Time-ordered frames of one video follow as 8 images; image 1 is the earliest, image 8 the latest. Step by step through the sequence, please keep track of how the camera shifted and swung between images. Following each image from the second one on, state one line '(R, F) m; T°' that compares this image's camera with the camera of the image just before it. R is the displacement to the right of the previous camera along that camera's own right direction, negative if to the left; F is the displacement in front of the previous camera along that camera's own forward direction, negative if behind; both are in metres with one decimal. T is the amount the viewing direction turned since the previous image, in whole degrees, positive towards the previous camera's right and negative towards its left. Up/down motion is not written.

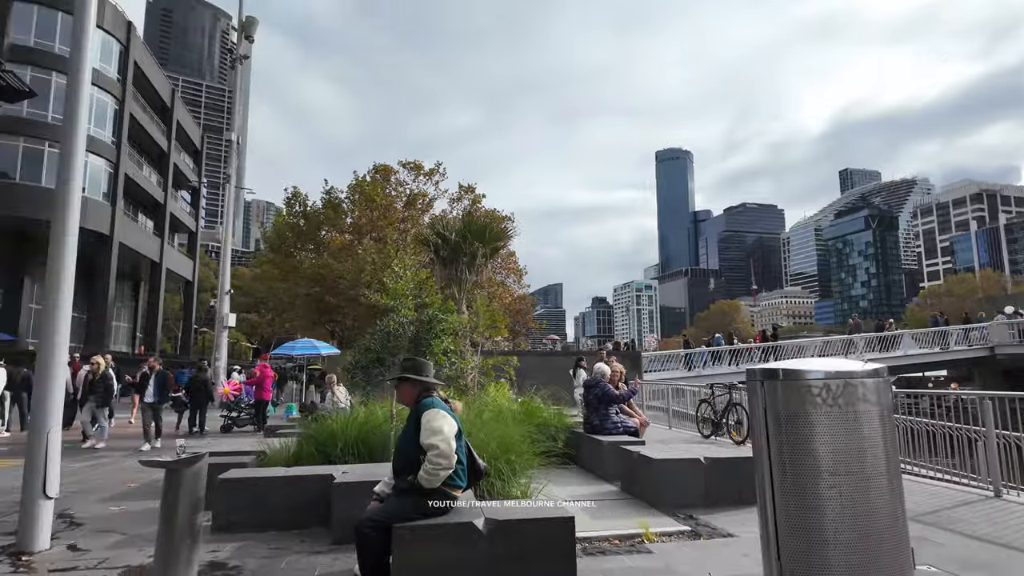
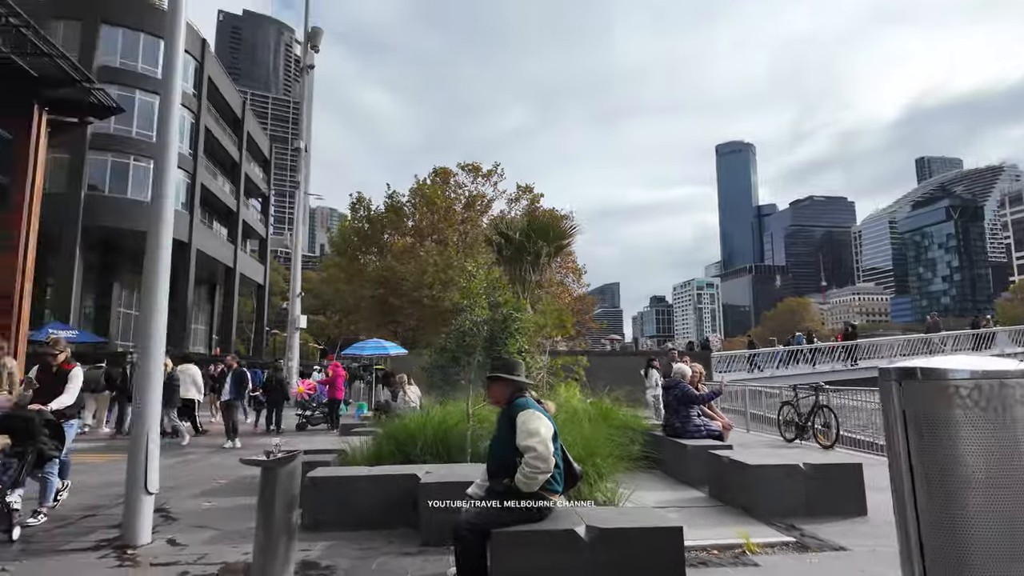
(-0.1, +0.1) m; -5°
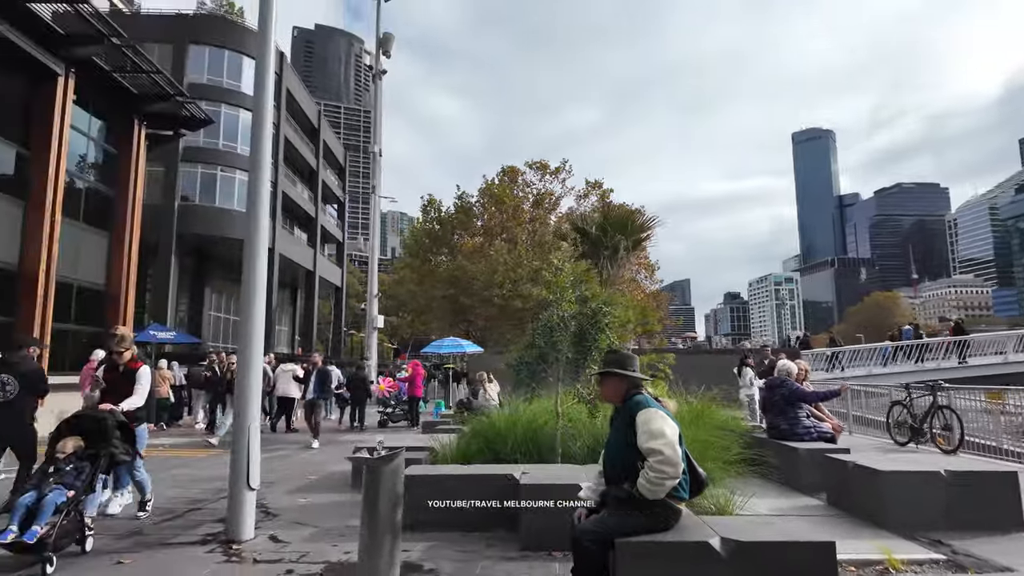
(-0.2, +0.1) m; -6°
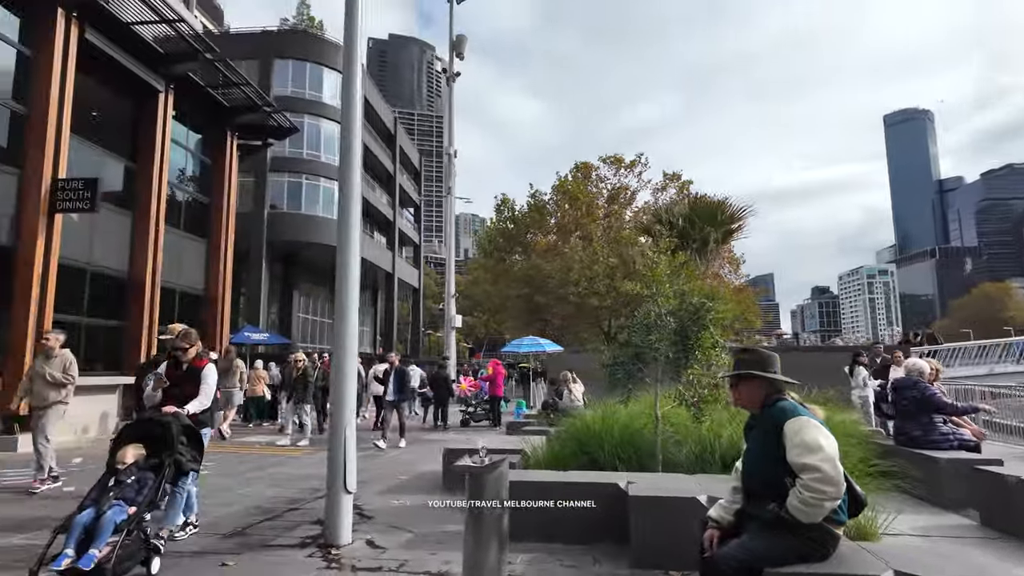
(-0.2, +0.2) m; -7°
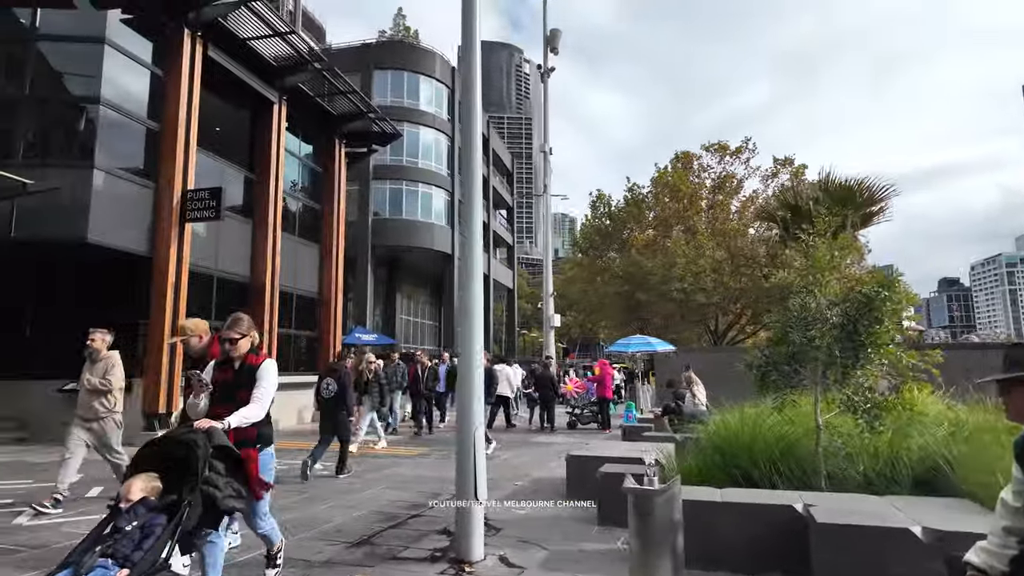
(-0.3, +0.4) m; -8°
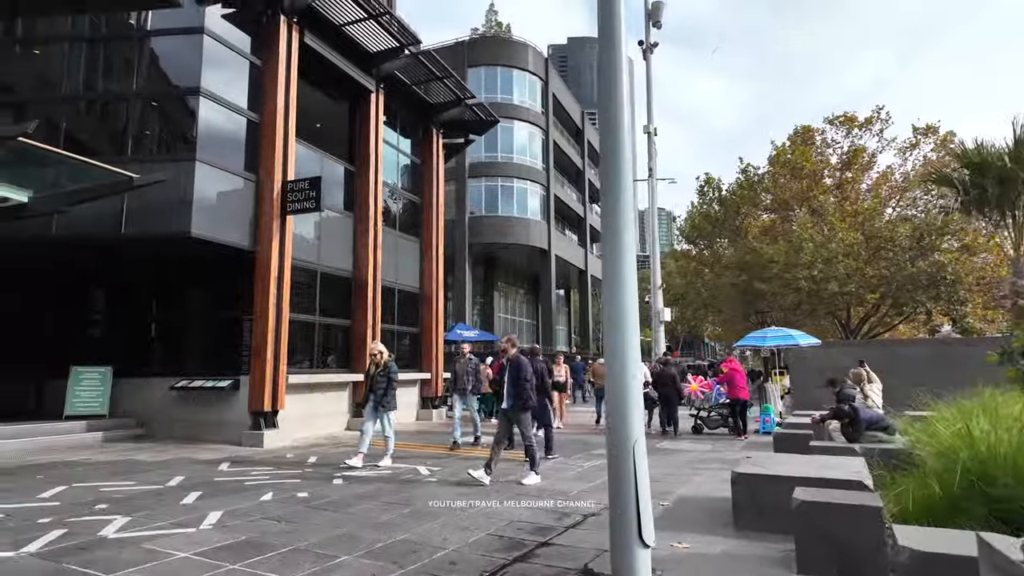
(-0.4, +1.2) m; -8°
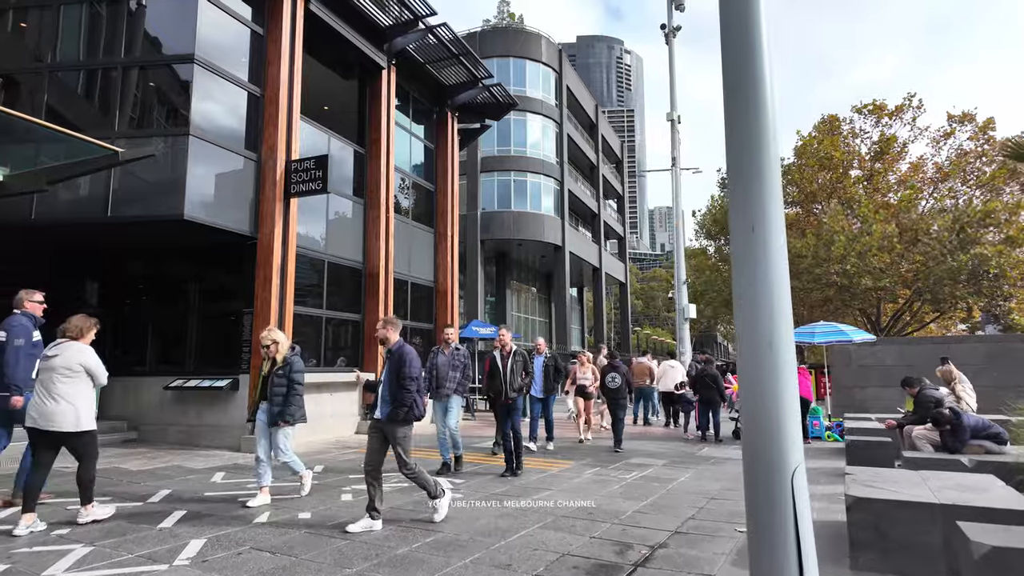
(-0.3, +1.1) m; -1°
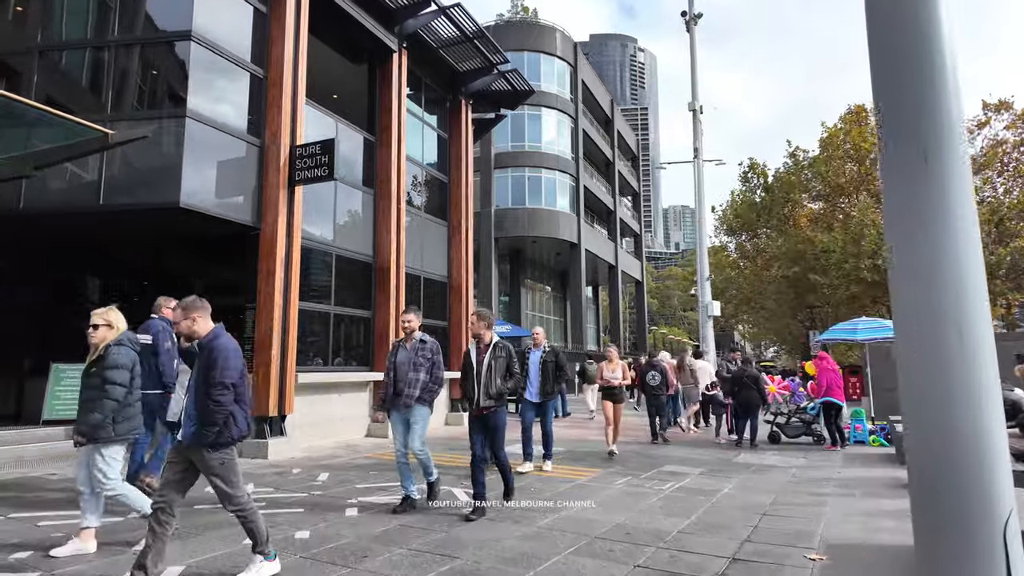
(-0.1, +0.8) m; -1°
